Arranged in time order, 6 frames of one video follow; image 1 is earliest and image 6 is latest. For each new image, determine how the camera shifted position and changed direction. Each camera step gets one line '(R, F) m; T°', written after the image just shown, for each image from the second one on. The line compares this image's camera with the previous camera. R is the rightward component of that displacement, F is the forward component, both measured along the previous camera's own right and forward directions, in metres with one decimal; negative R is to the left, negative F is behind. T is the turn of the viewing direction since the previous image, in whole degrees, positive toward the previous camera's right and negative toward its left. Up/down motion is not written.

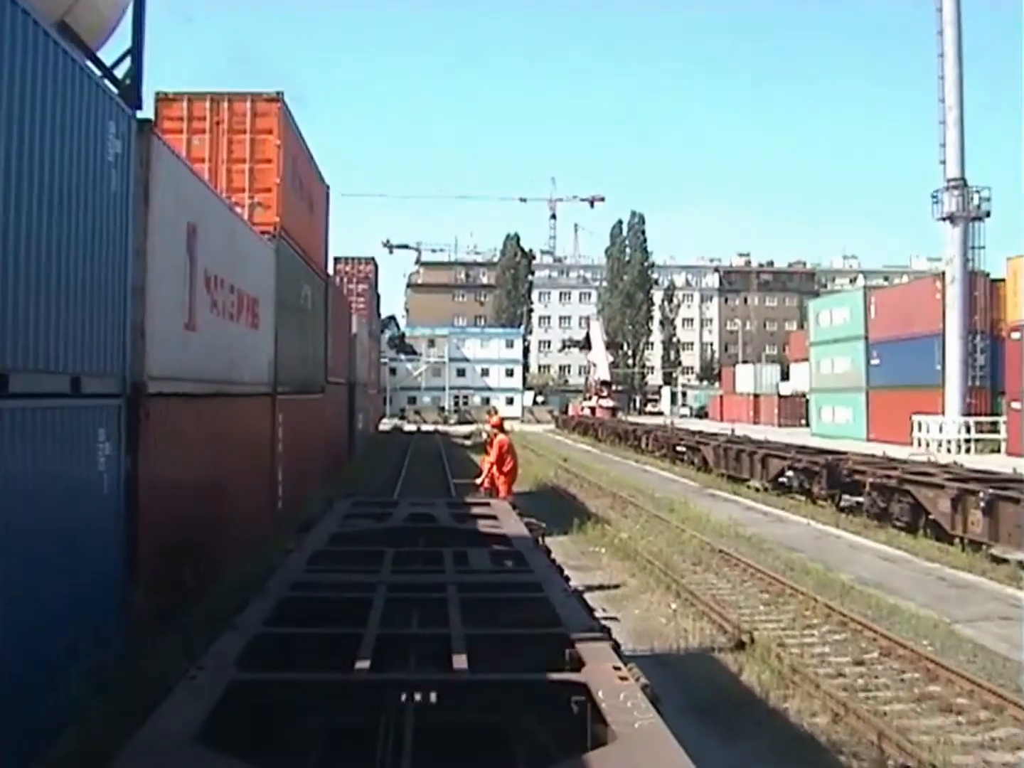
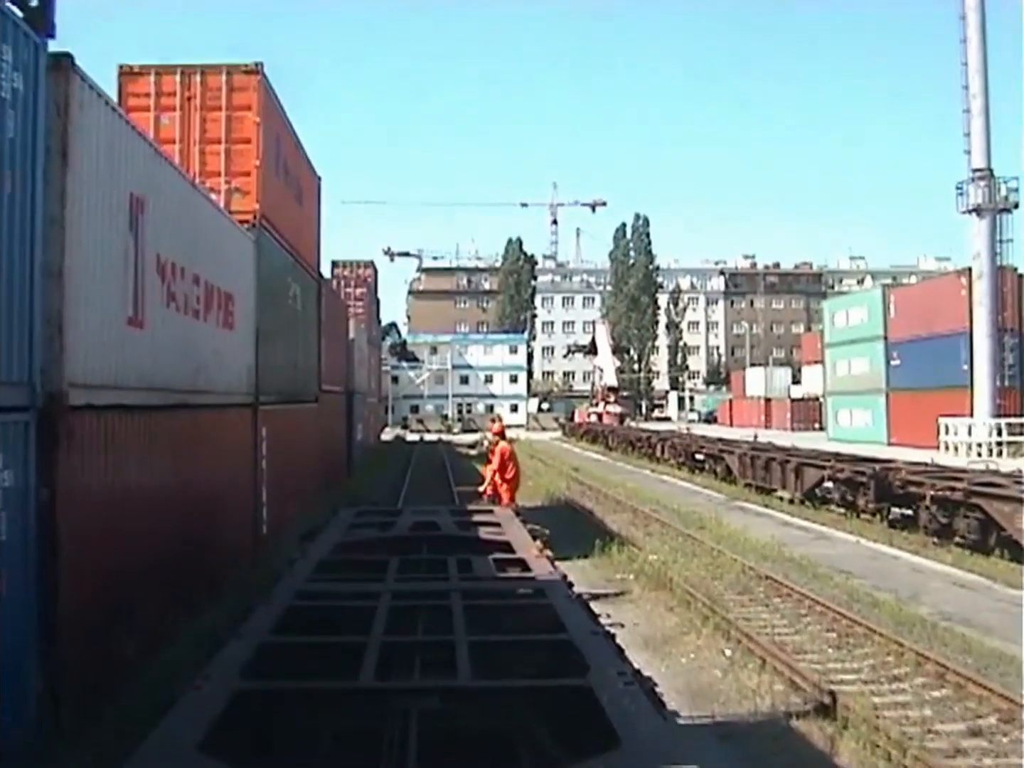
(-0.1, +1.0) m; 0°
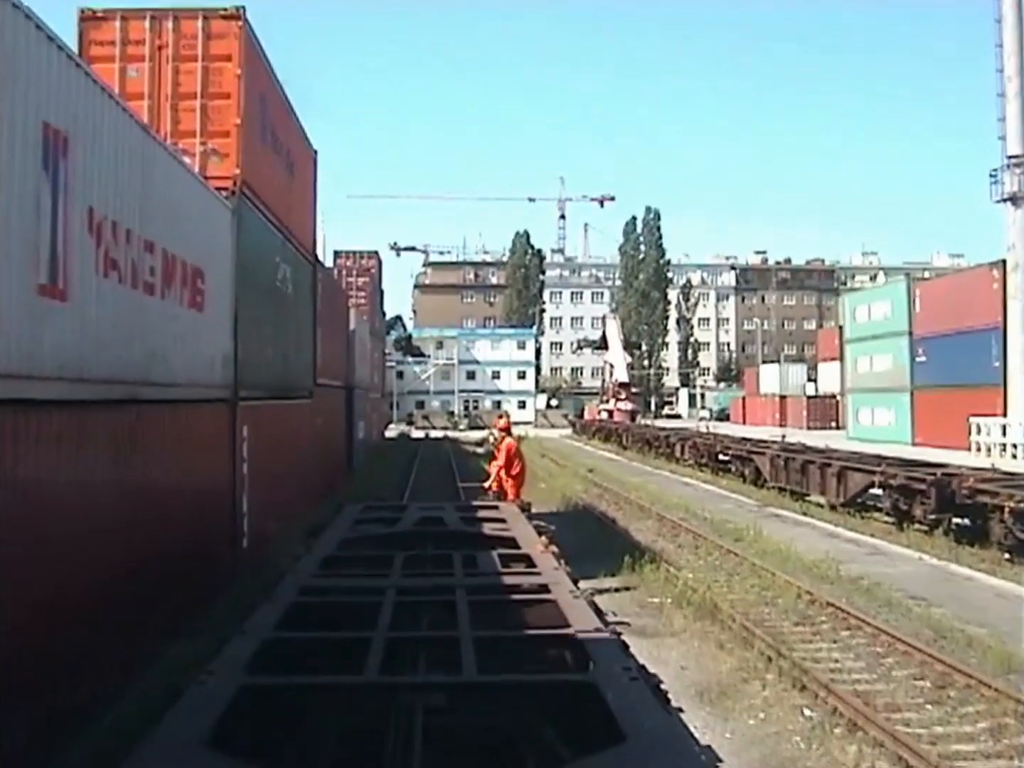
(-0.1, +1.0) m; 0°
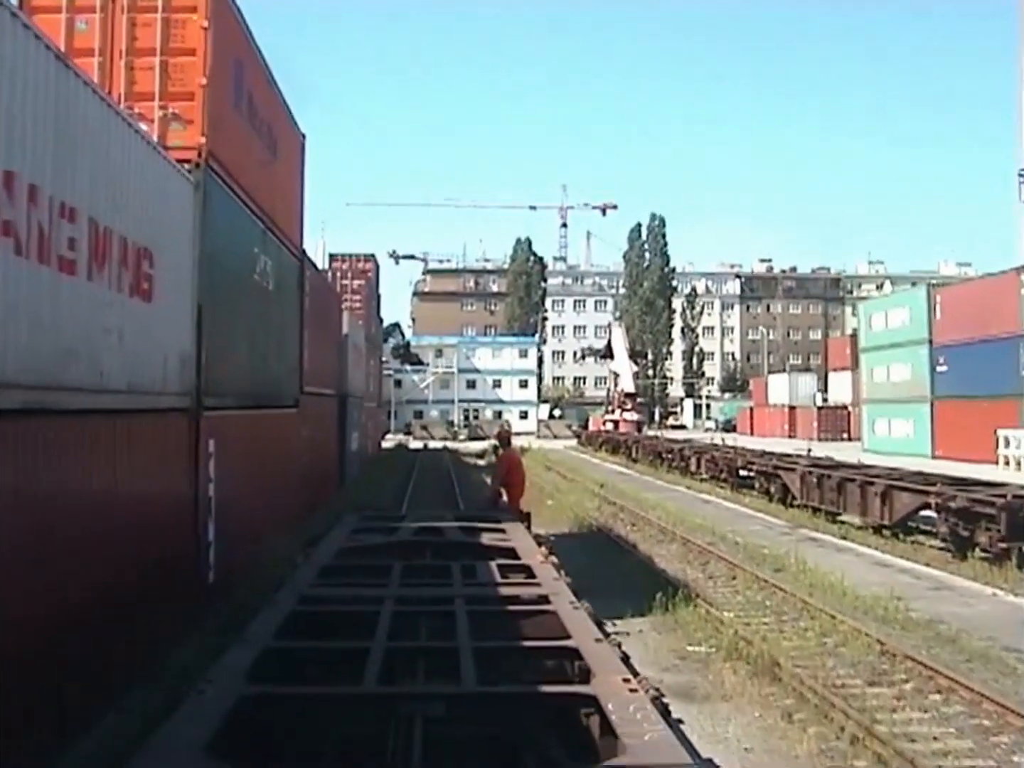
(-0.1, +1.0) m; 0°
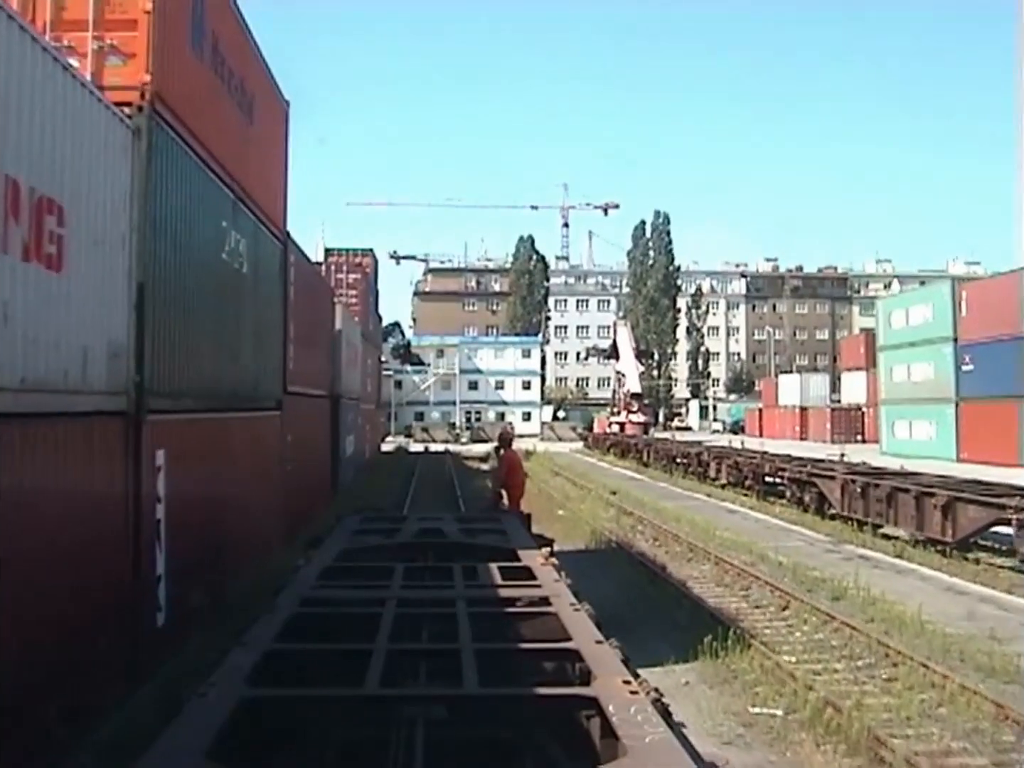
(-0.1, +1.1) m; 0°
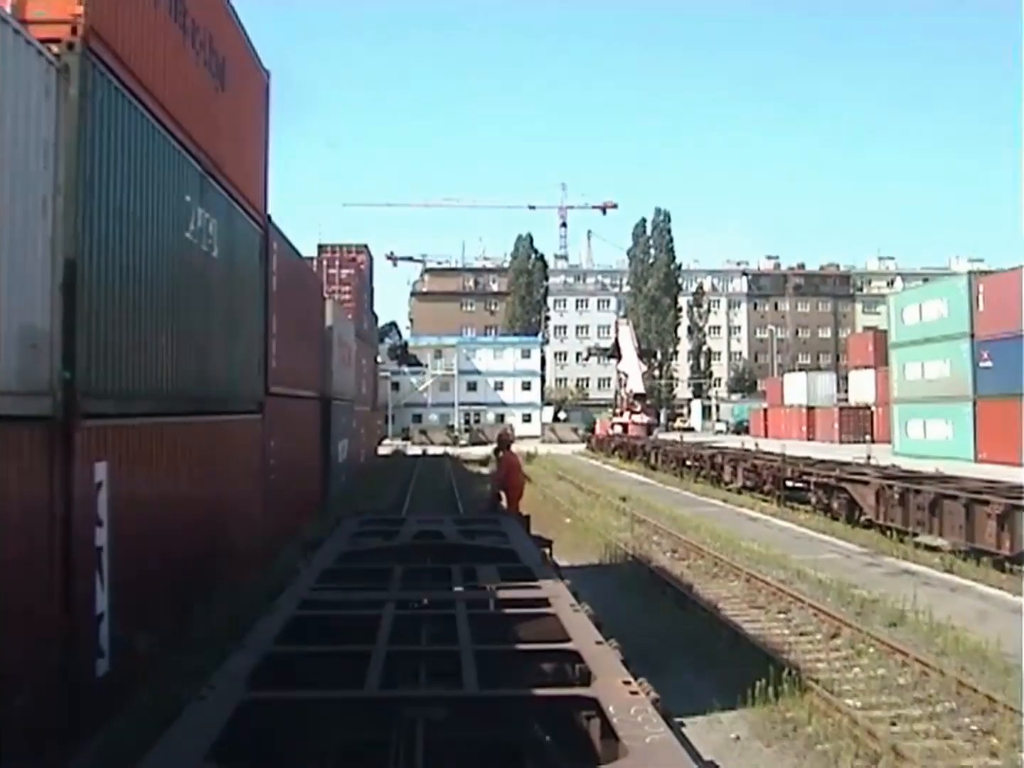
(-0.1, +0.8) m; 0°
